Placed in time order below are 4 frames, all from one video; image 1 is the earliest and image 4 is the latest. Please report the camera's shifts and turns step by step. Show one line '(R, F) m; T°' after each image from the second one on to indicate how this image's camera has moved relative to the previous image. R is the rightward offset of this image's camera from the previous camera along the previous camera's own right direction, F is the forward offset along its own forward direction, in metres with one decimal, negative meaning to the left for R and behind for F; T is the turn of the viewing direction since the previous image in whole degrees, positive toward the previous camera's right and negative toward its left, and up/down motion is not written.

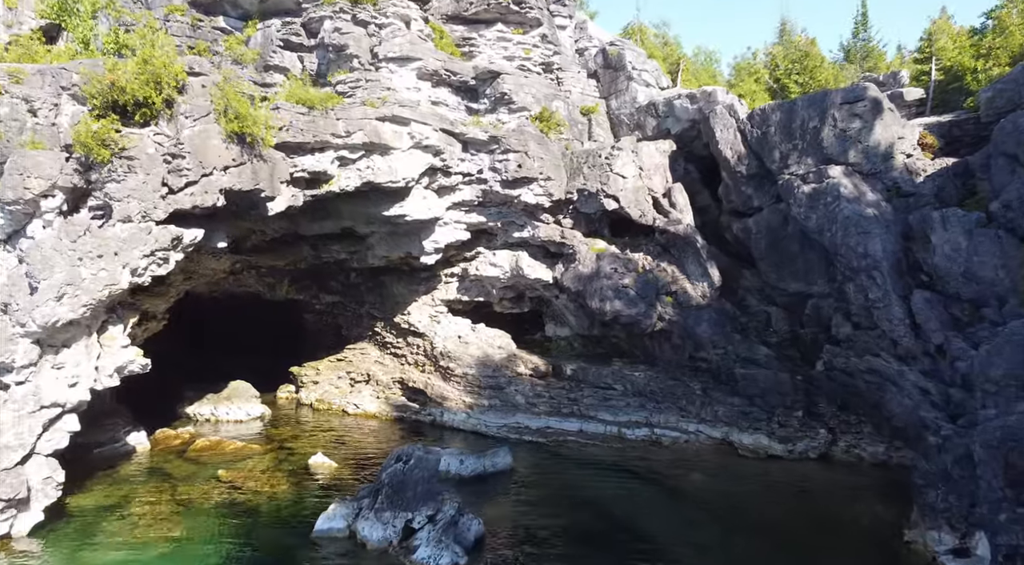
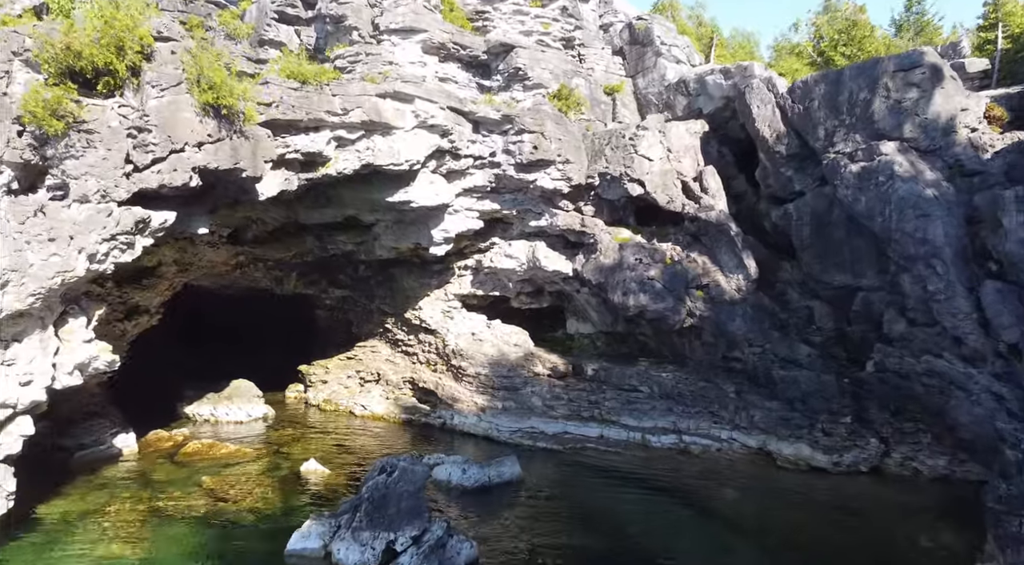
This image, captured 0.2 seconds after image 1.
(+0.6, +1.9) m; -3°
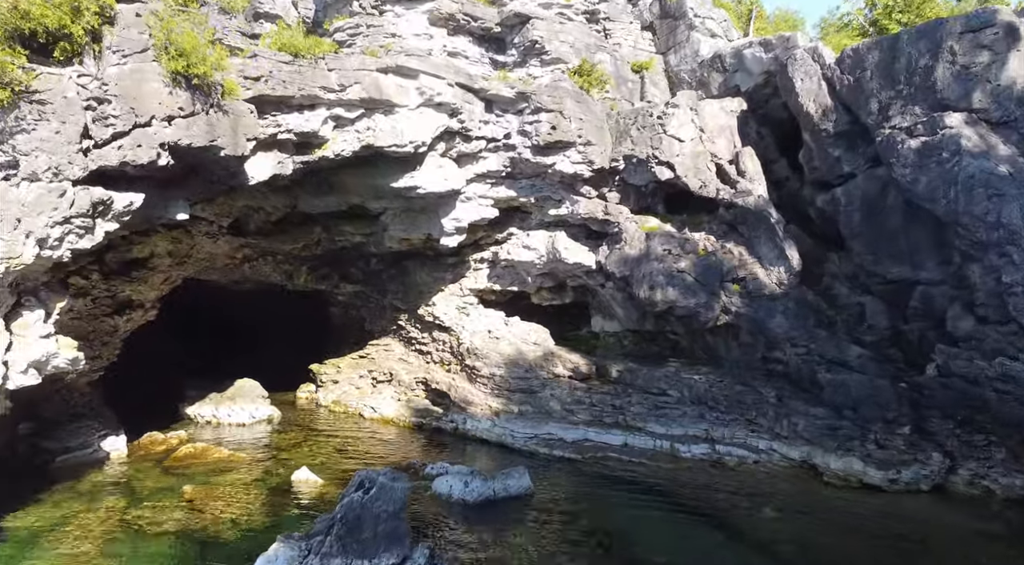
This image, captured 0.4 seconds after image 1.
(+0.6, +1.8) m; -3°
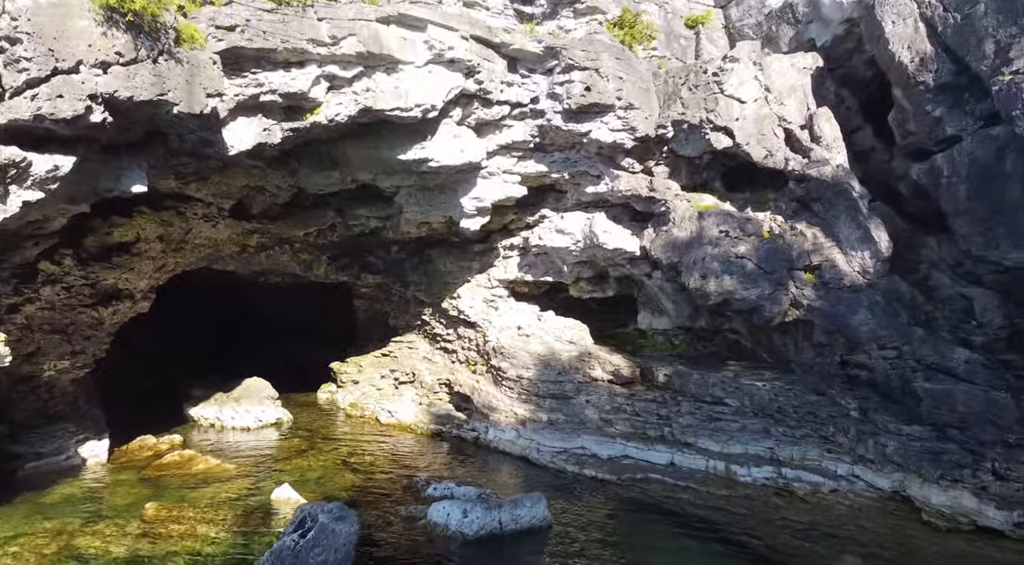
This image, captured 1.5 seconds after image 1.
(+0.9, +2.9) m; -5°
